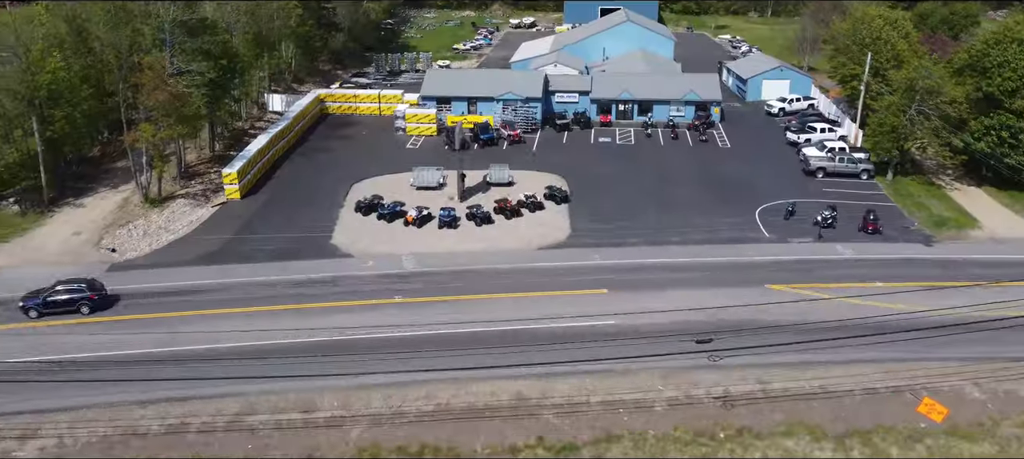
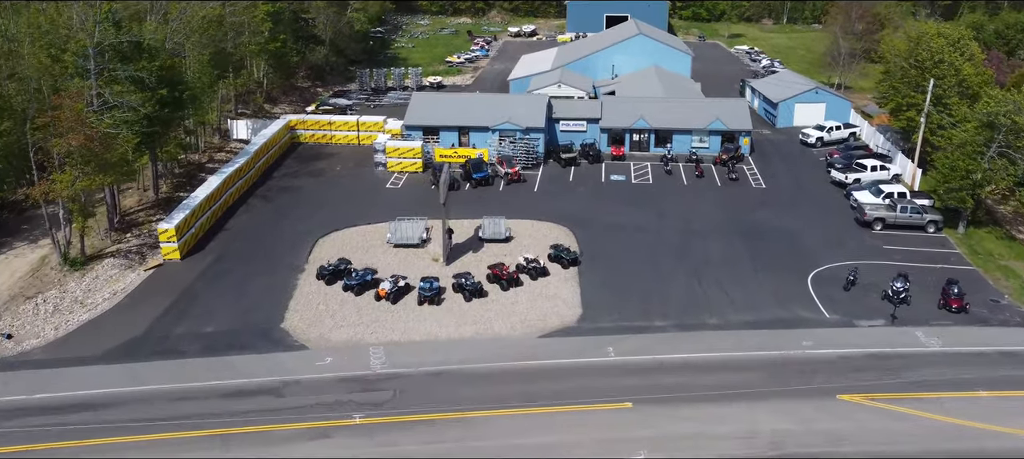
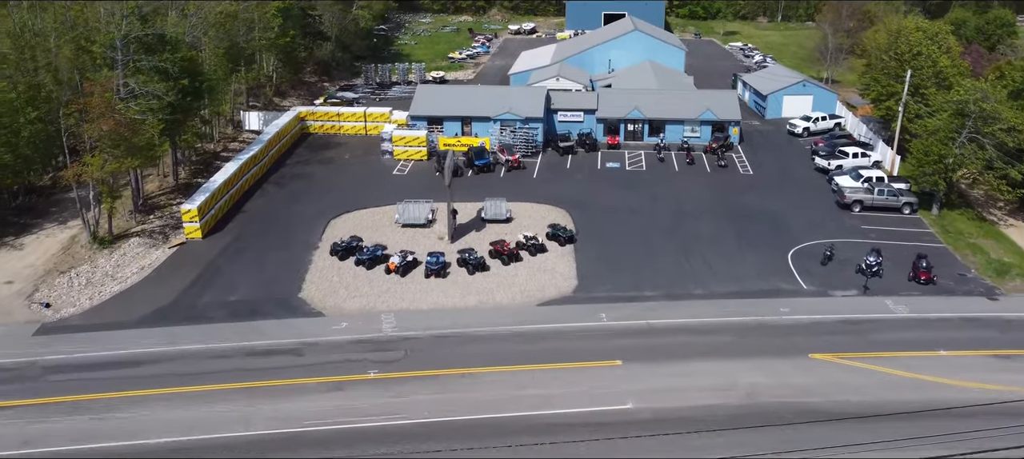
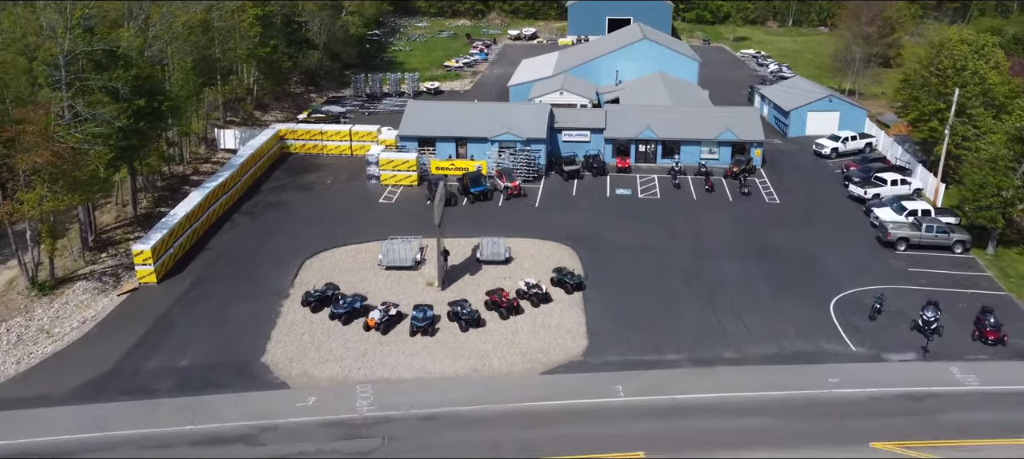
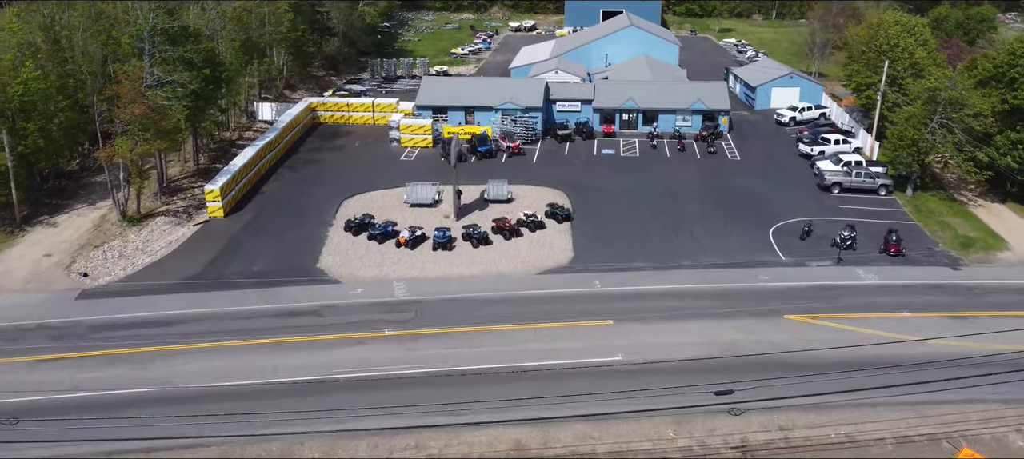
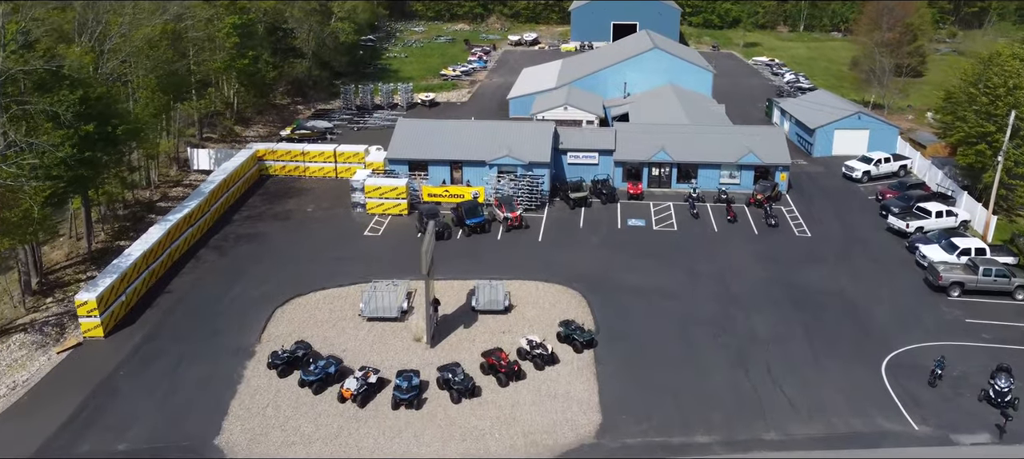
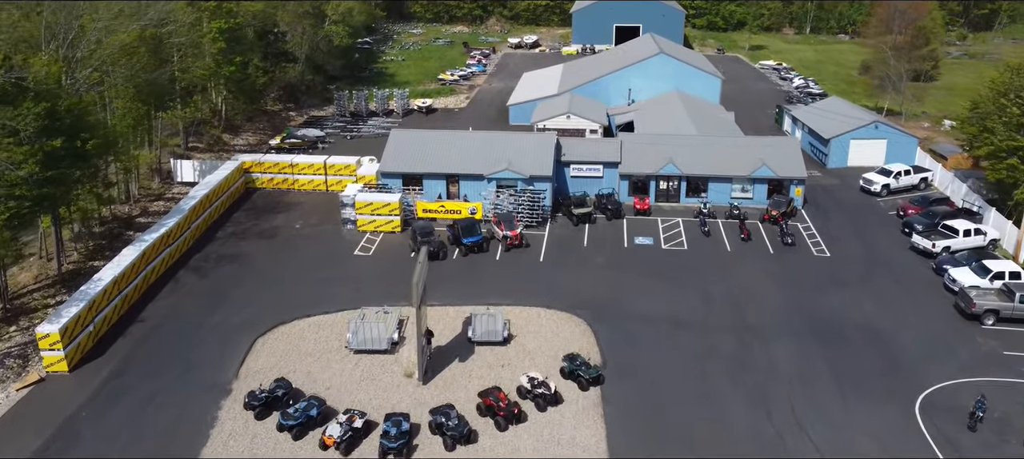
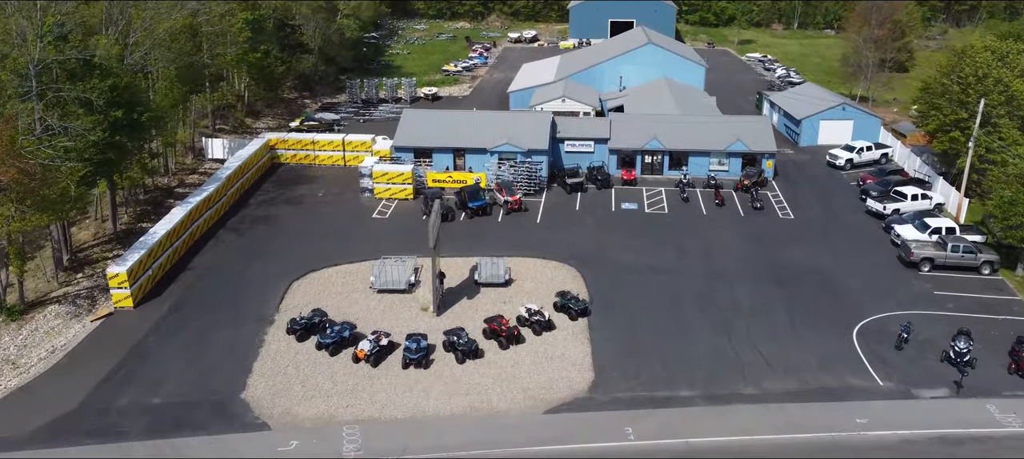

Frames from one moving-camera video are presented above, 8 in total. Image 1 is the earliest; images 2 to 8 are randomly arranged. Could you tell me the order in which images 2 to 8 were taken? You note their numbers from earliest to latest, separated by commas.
5, 3, 2, 4, 8, 6, 7
